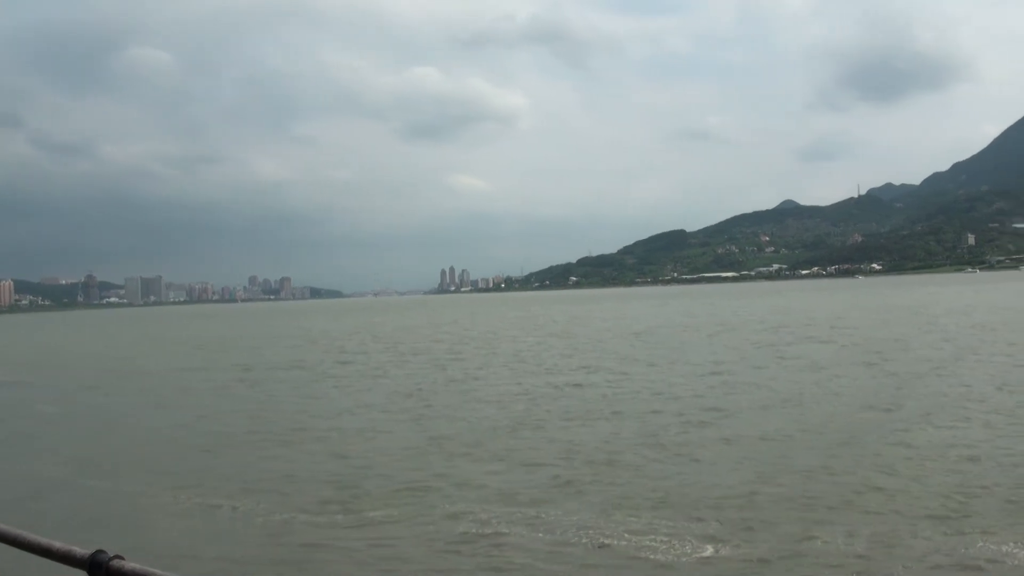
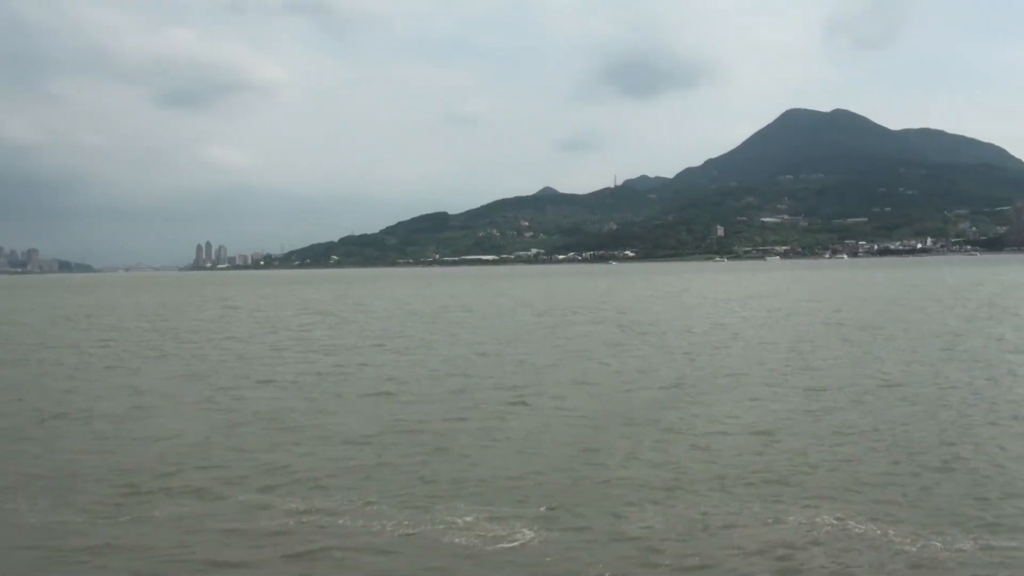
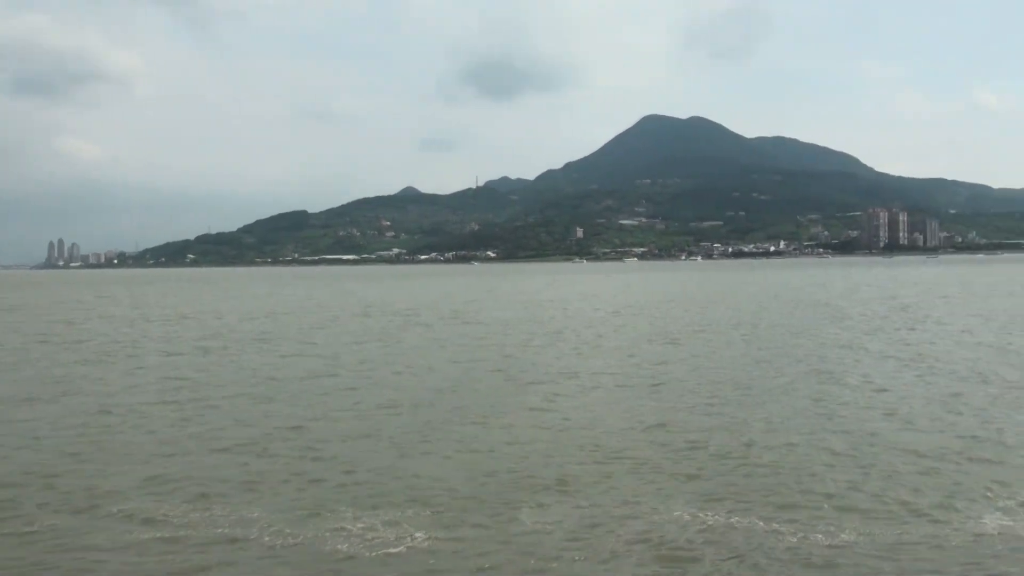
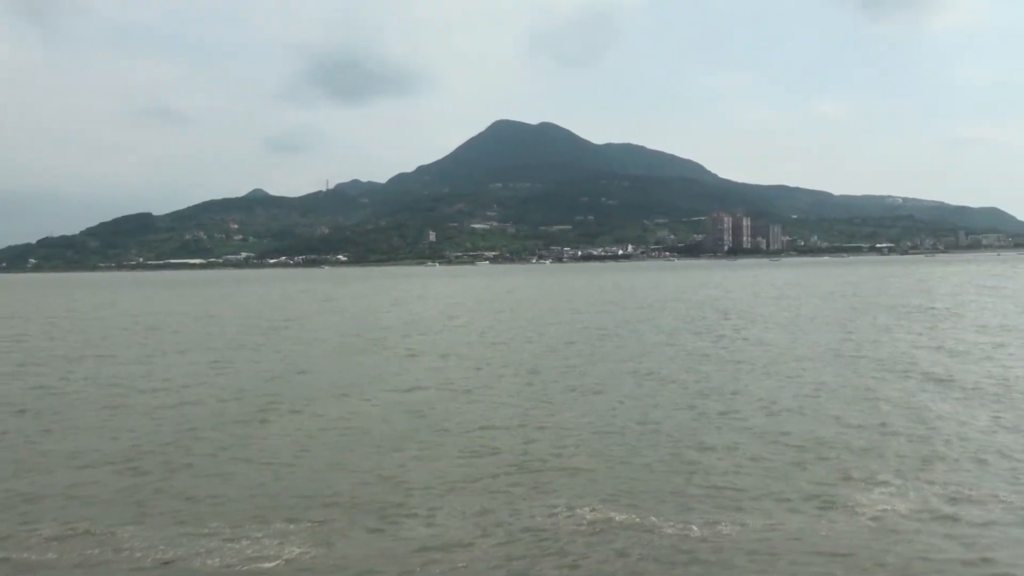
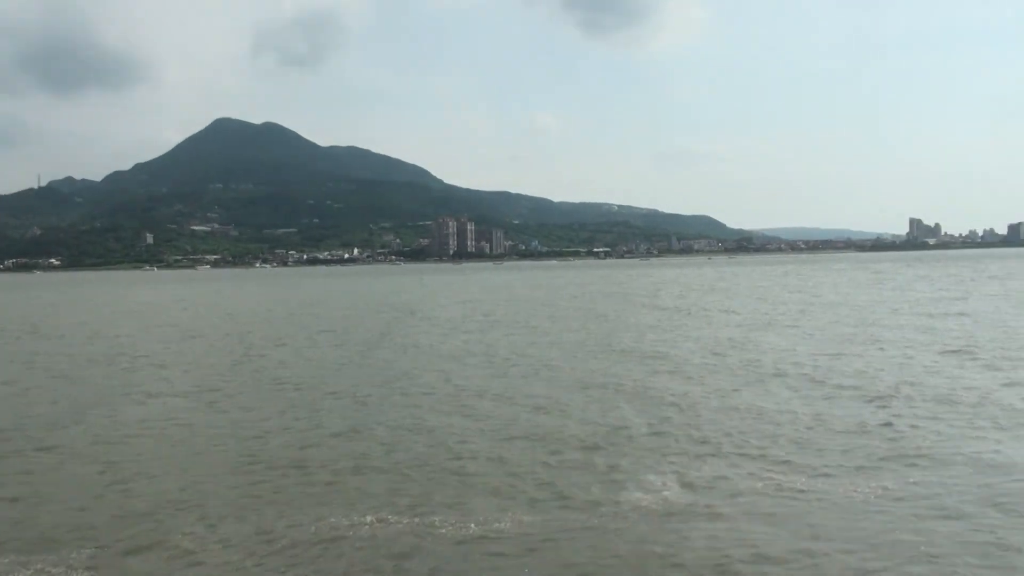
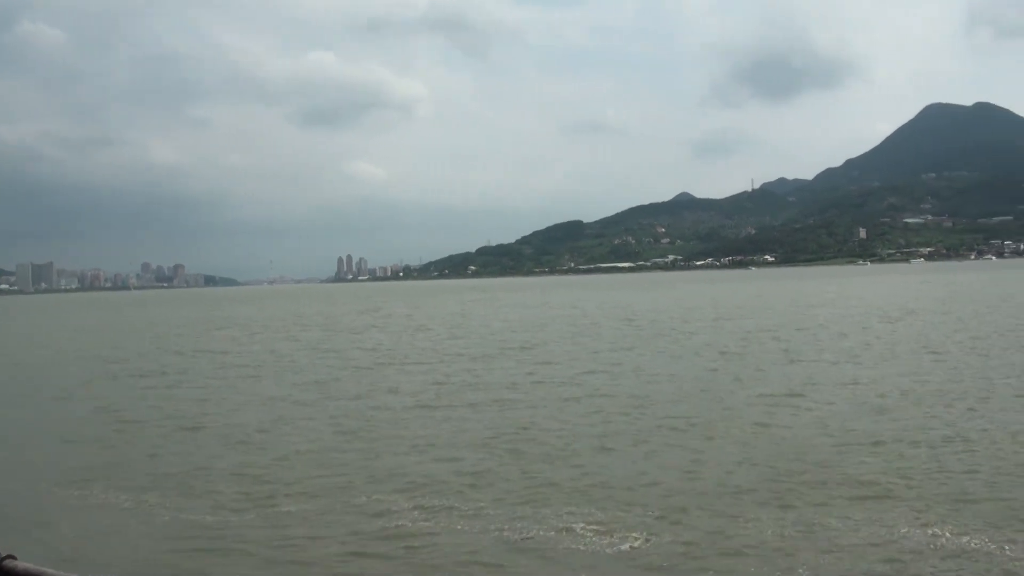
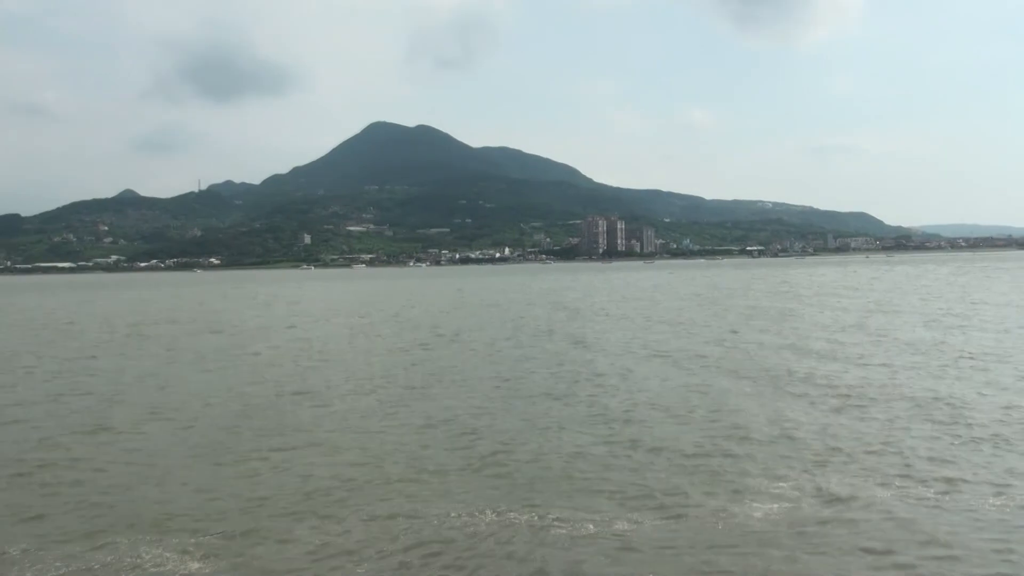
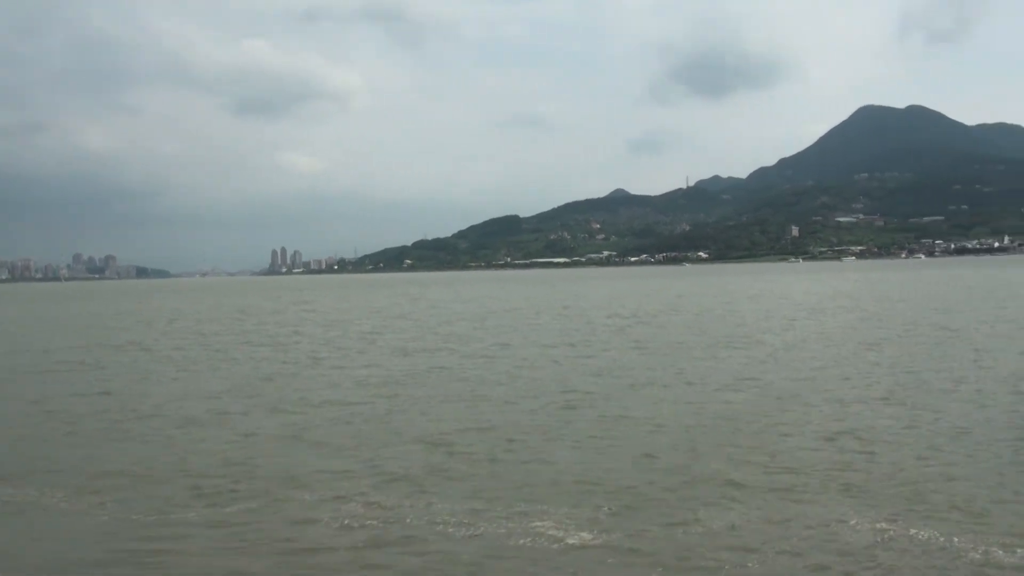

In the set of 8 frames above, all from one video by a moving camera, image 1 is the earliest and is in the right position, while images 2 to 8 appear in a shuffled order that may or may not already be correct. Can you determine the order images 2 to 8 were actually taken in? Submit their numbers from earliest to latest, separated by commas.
6, 8, 2, 3, 4, 7, 5
